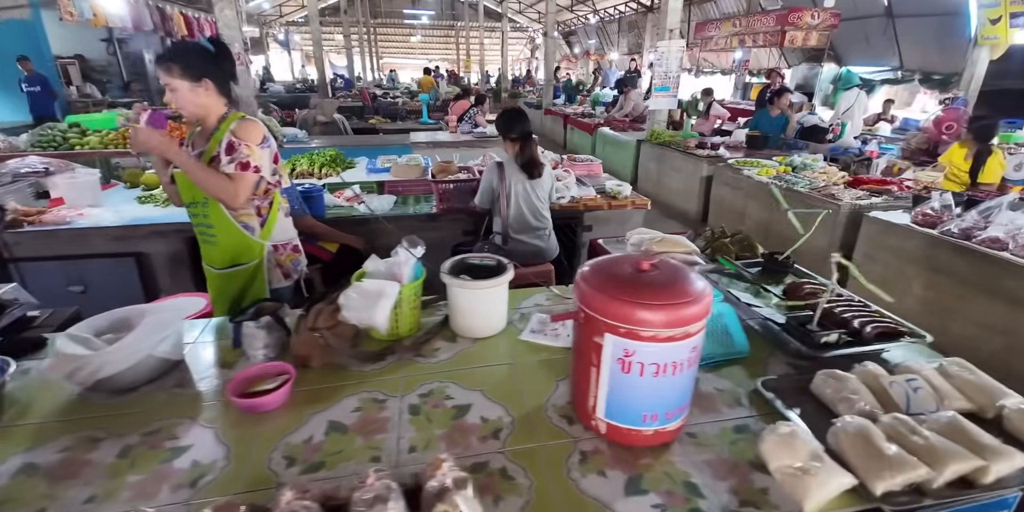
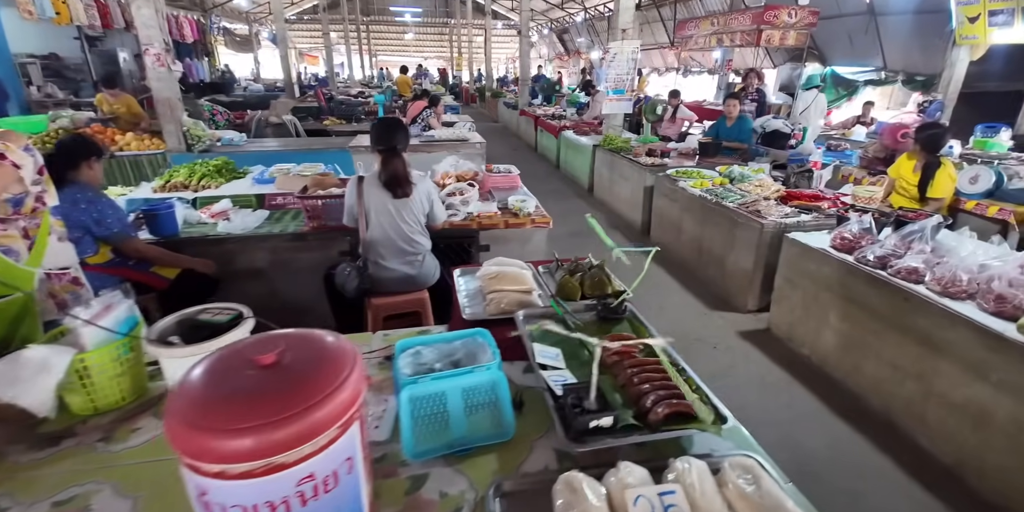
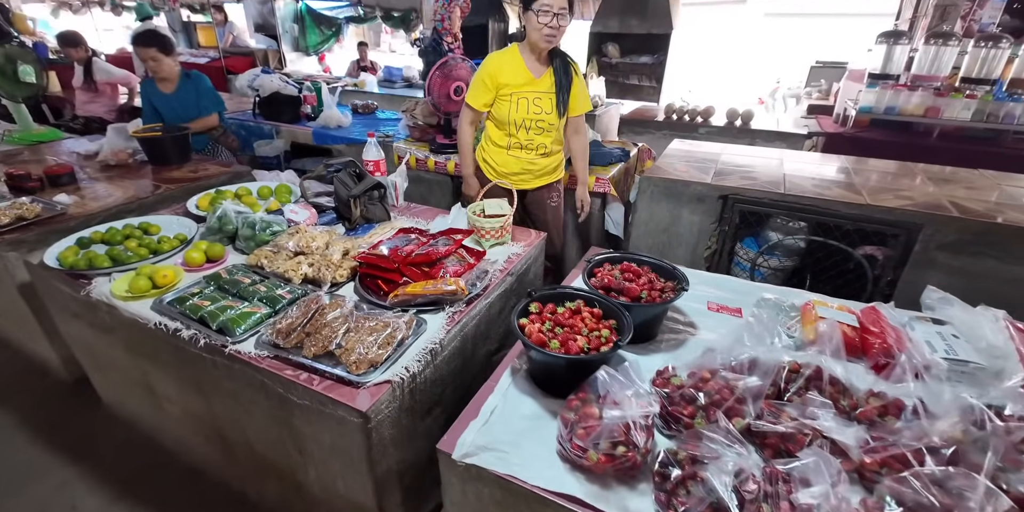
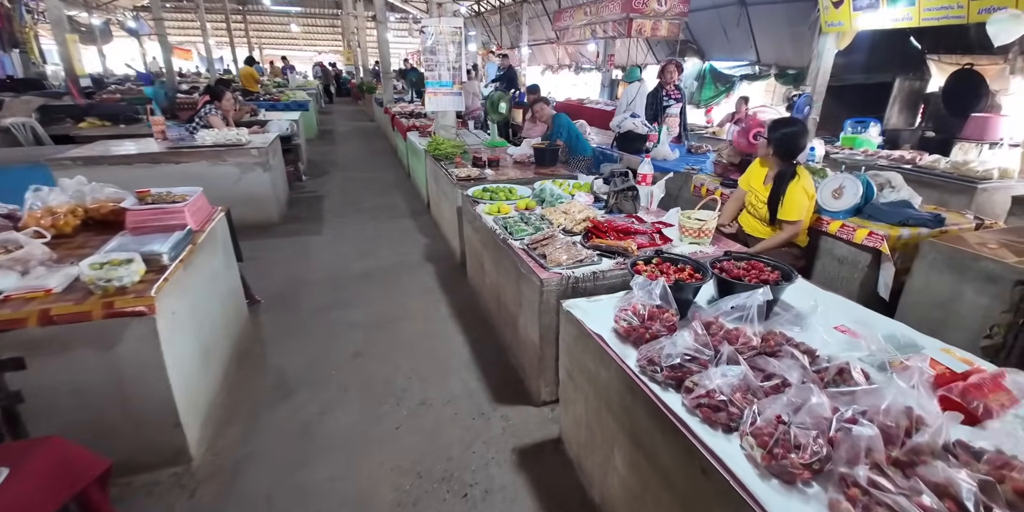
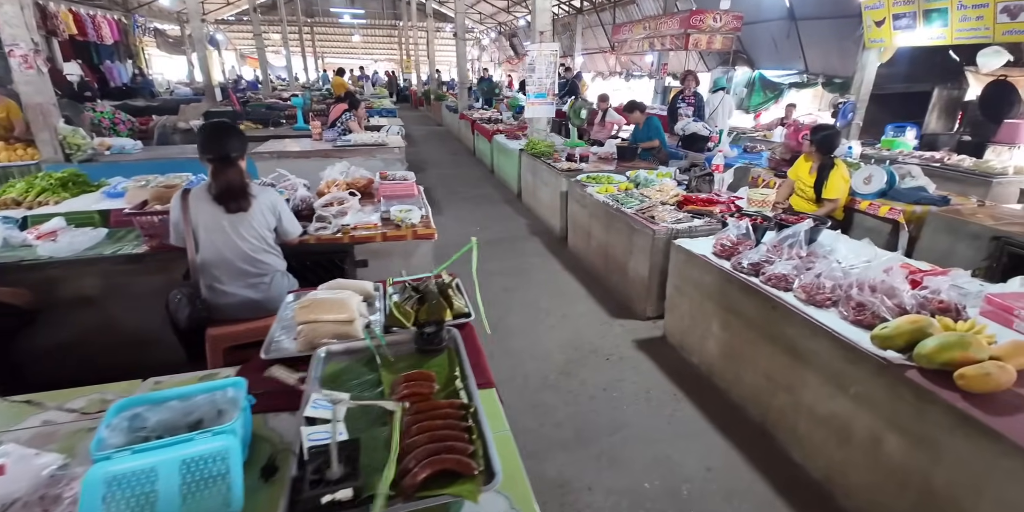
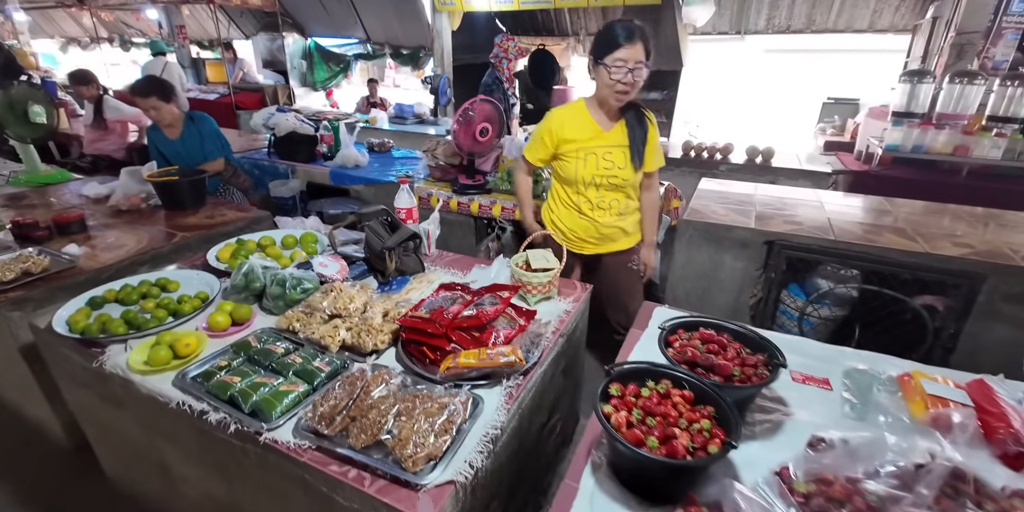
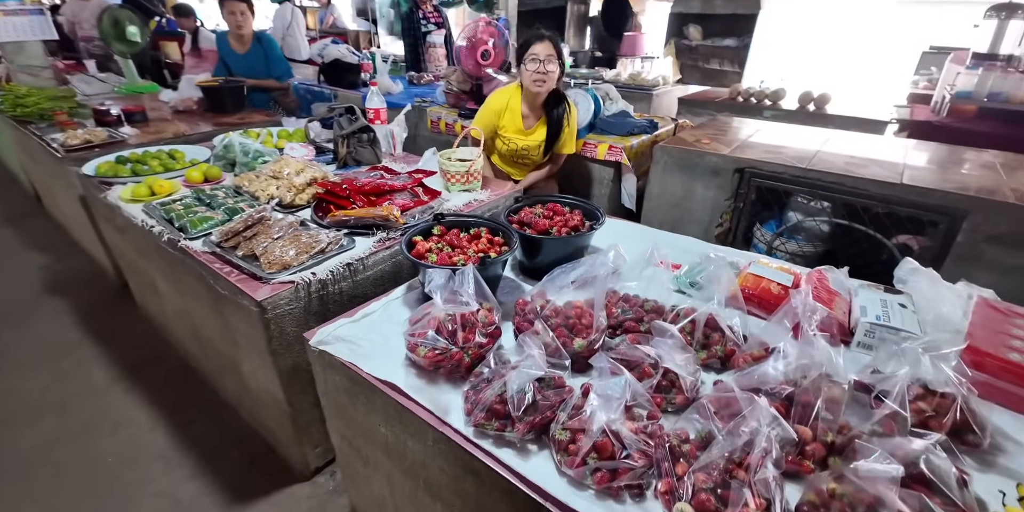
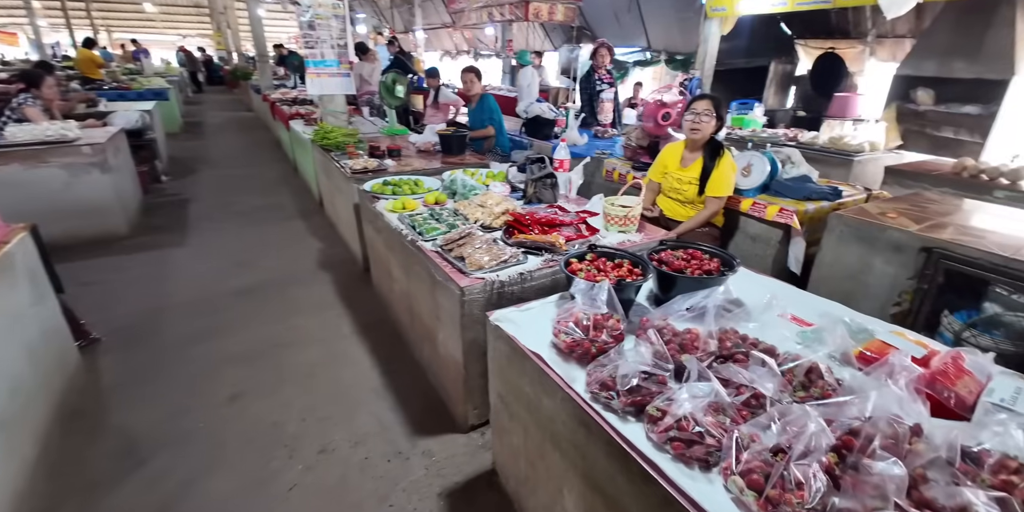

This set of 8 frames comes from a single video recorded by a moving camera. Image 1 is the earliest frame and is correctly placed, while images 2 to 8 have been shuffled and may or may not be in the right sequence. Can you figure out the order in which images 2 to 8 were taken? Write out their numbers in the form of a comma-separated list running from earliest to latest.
2, 5, 4, 8, 7, 3, 6
